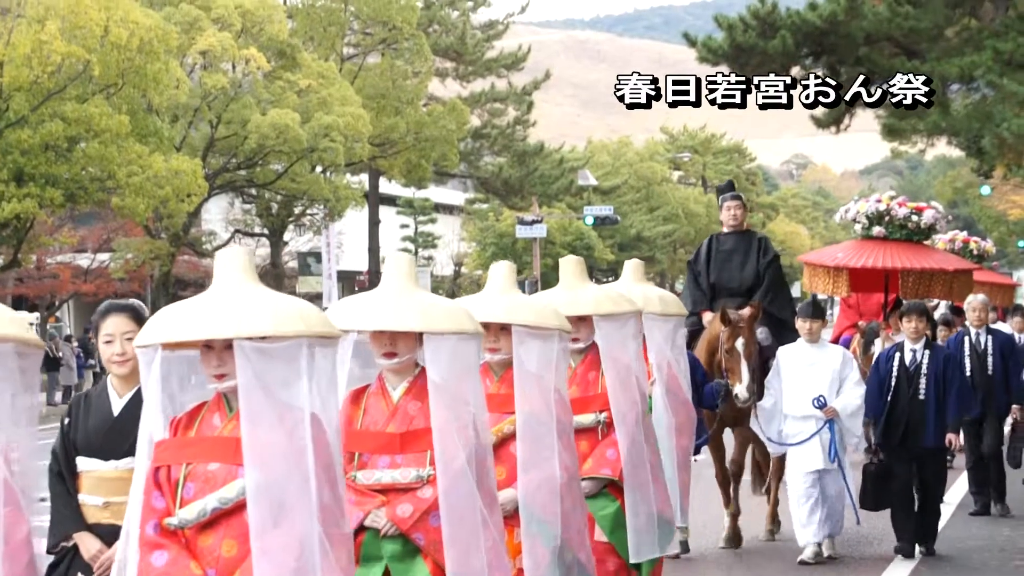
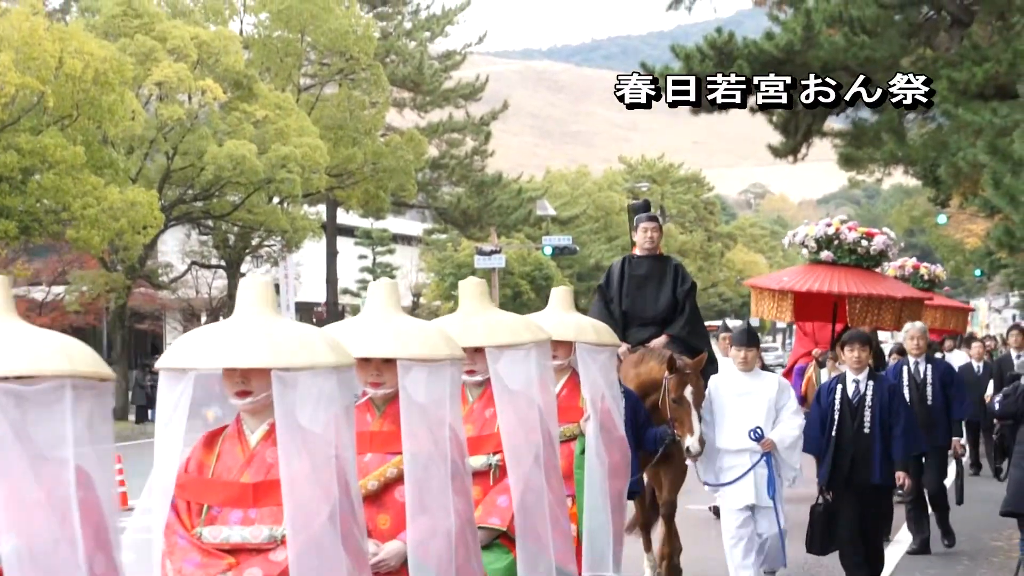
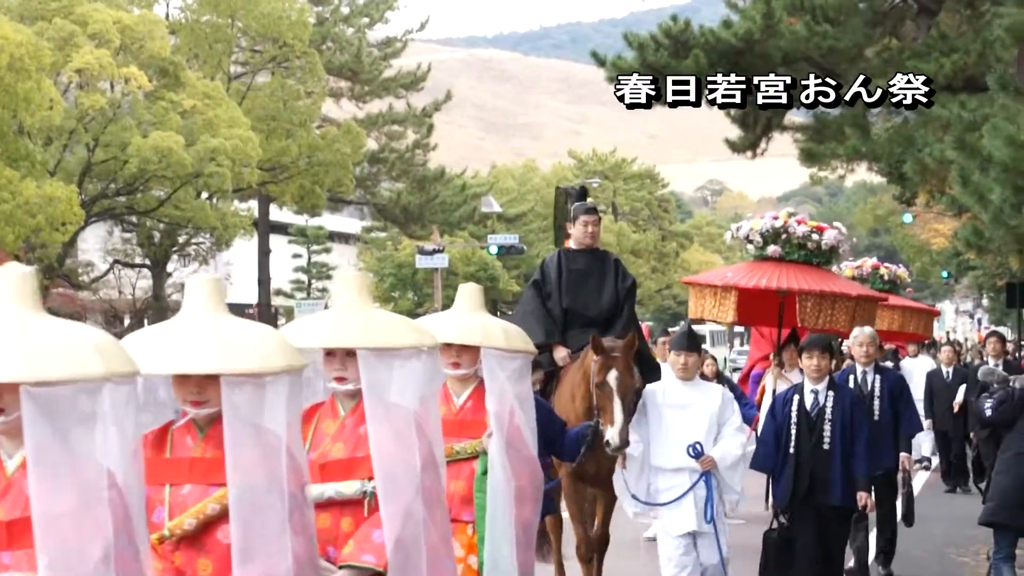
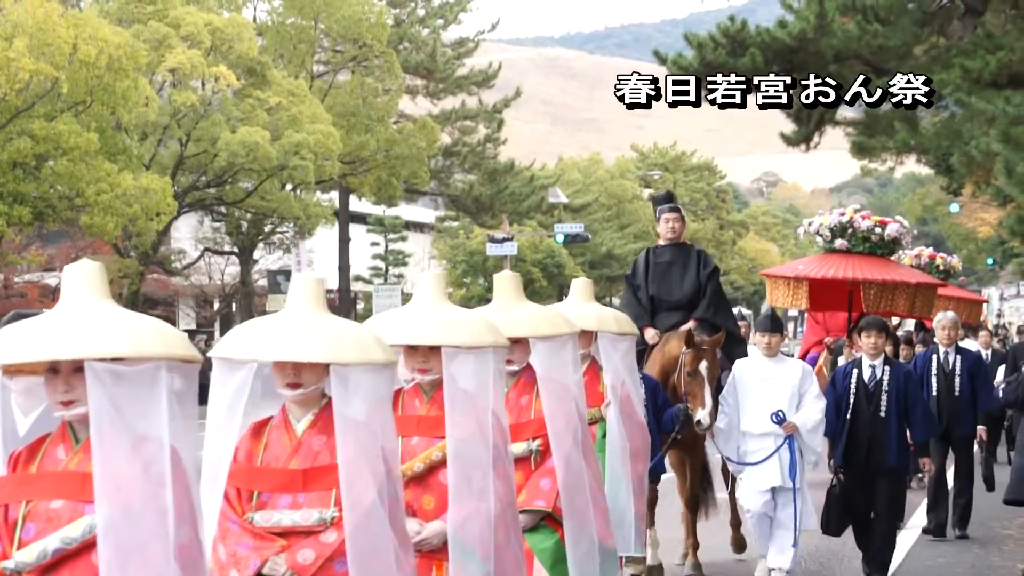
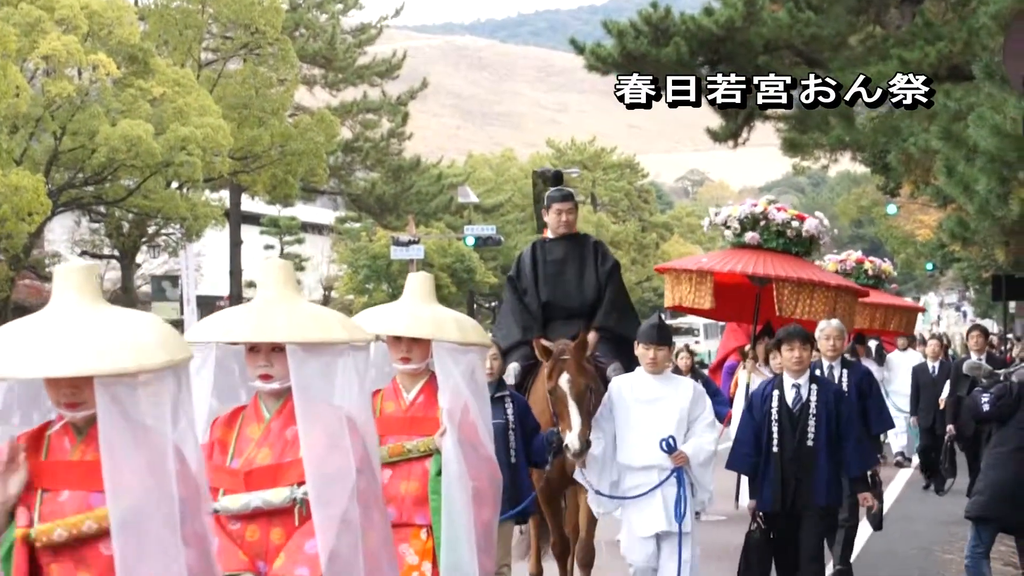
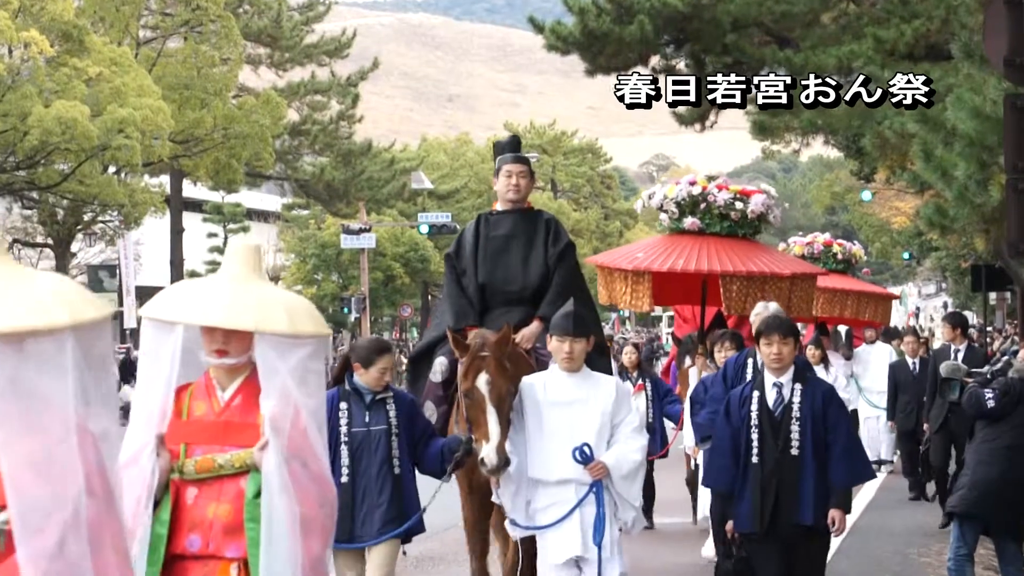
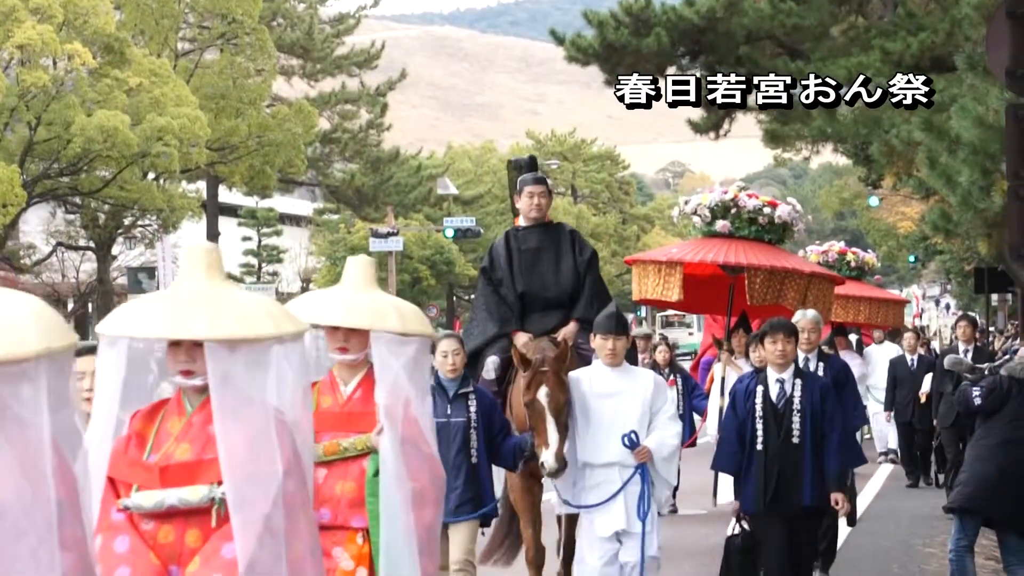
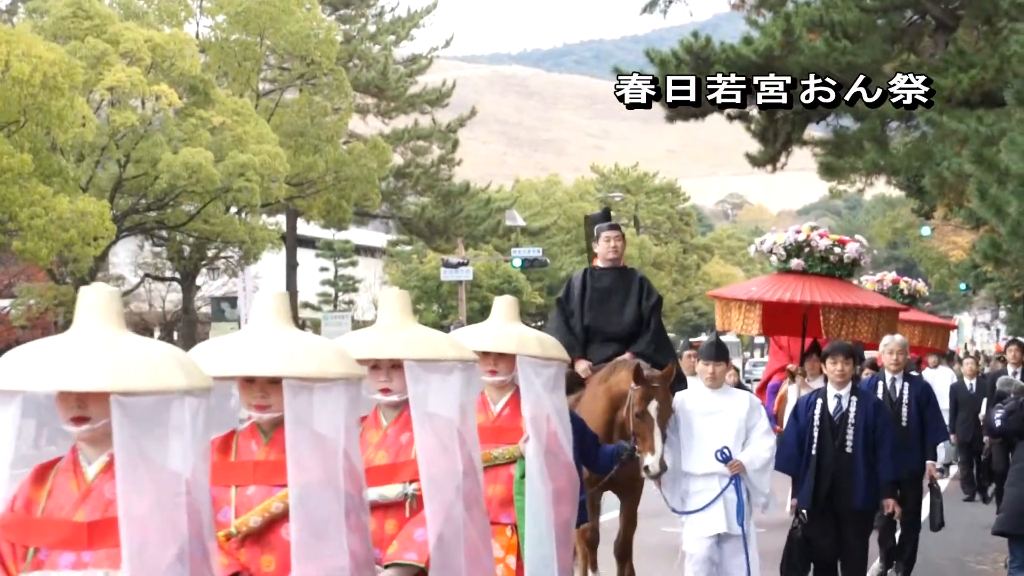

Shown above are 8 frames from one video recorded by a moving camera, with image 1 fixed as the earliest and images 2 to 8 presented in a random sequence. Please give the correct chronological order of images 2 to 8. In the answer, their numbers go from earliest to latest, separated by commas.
4, 2, 8, 3, 5, 7, 6
